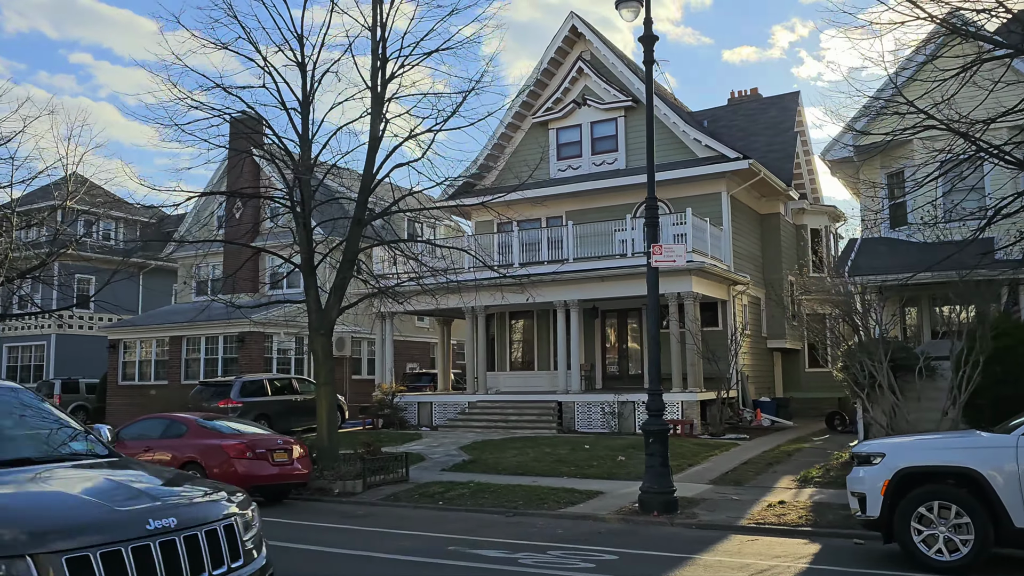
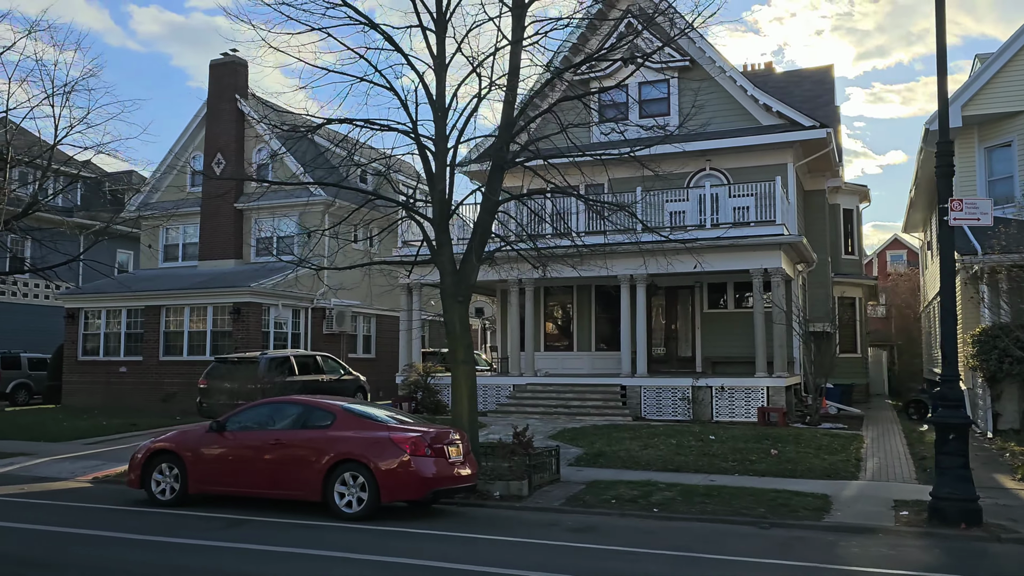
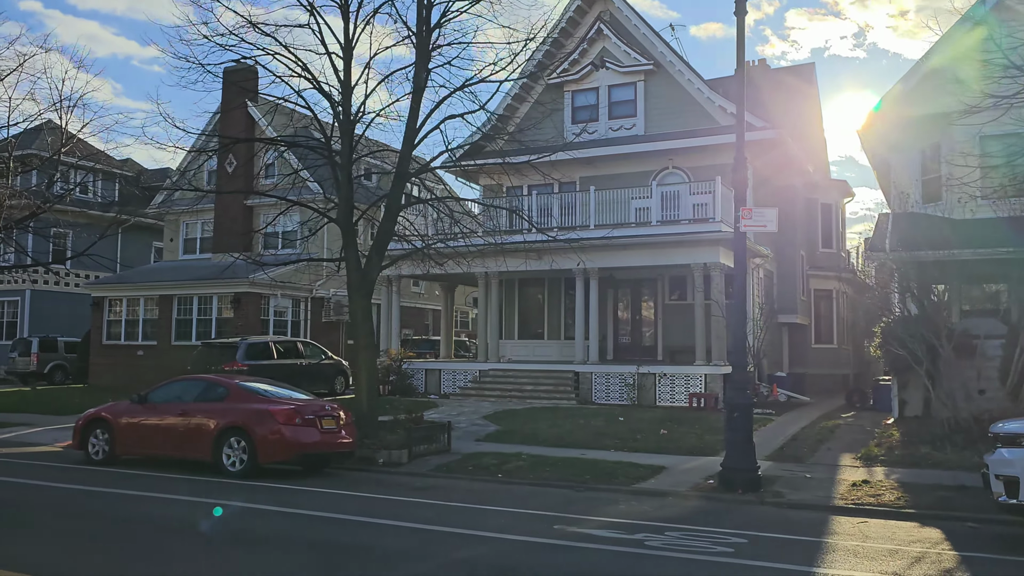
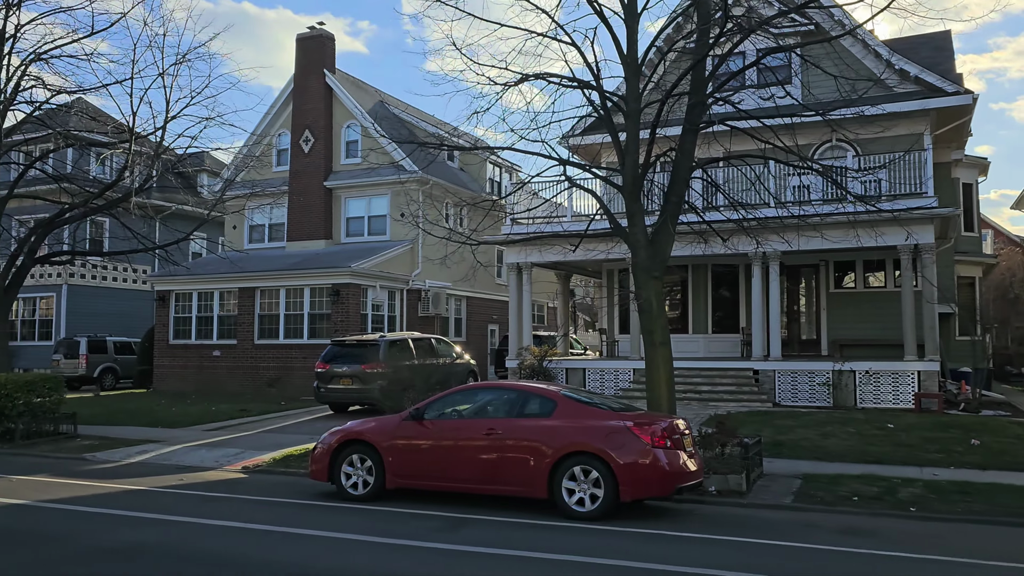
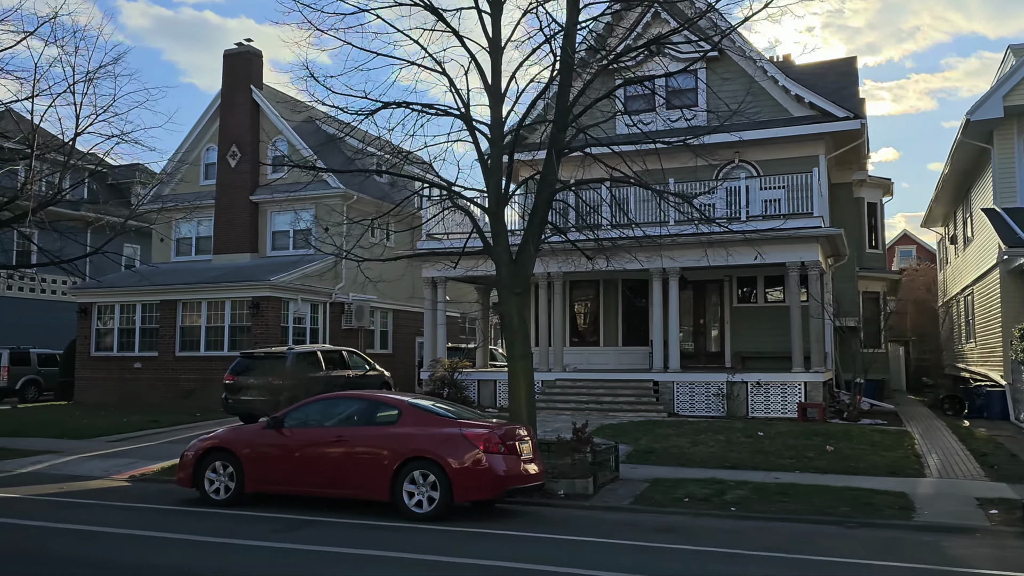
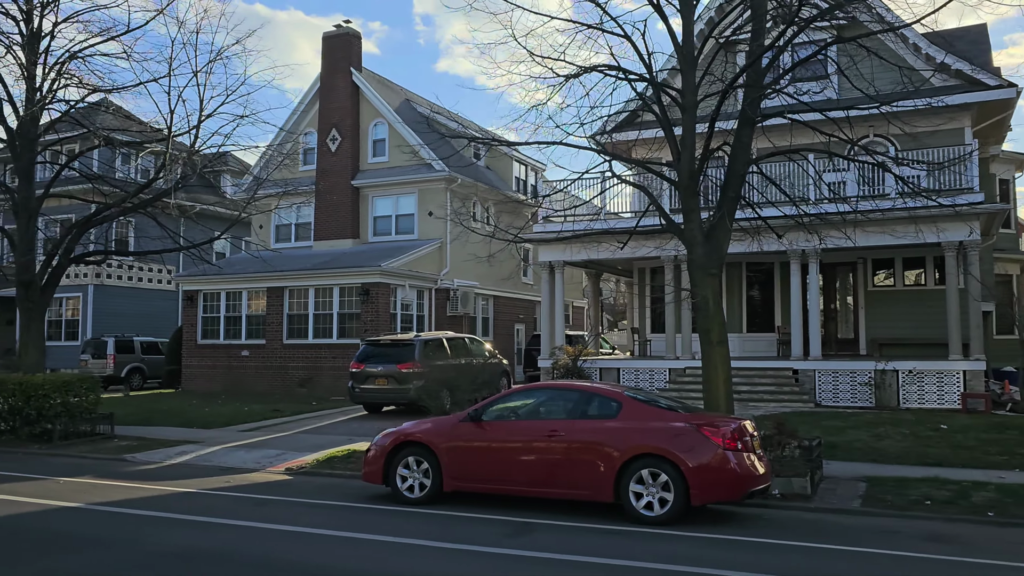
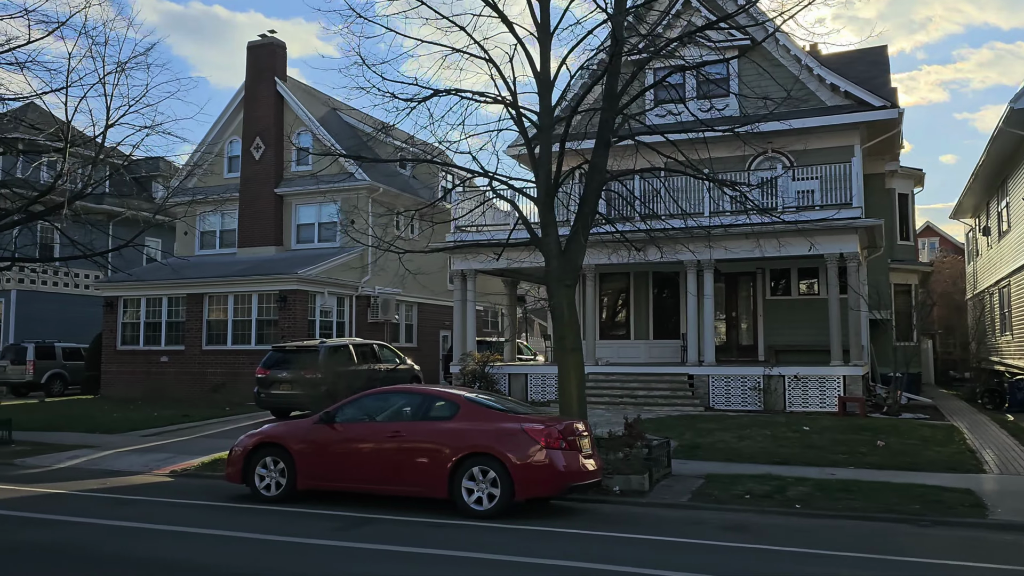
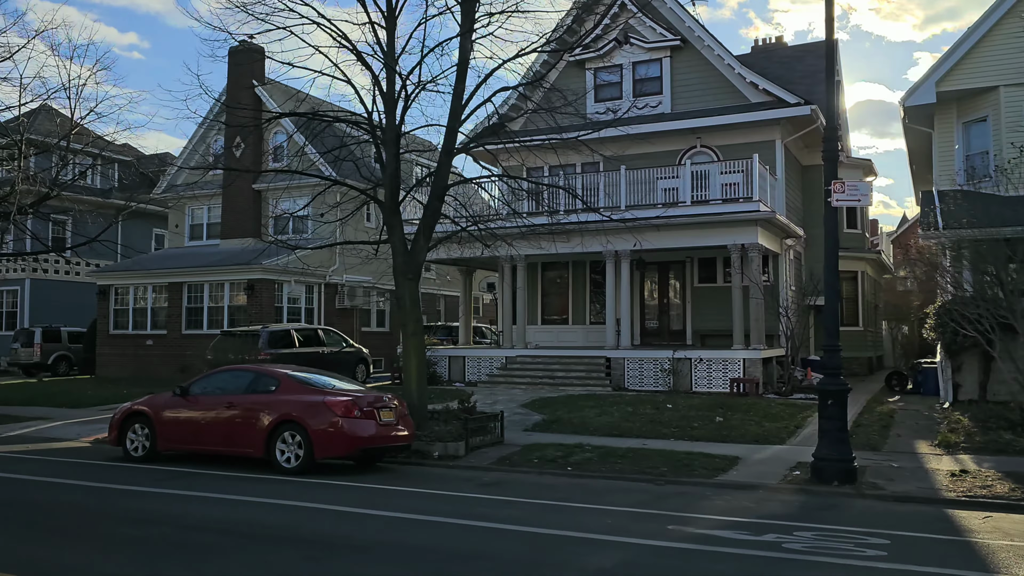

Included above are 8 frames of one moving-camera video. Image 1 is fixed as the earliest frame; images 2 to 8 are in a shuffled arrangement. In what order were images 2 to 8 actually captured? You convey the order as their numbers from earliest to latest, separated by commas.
3, 8, 2, 5, 7, 4, 6
